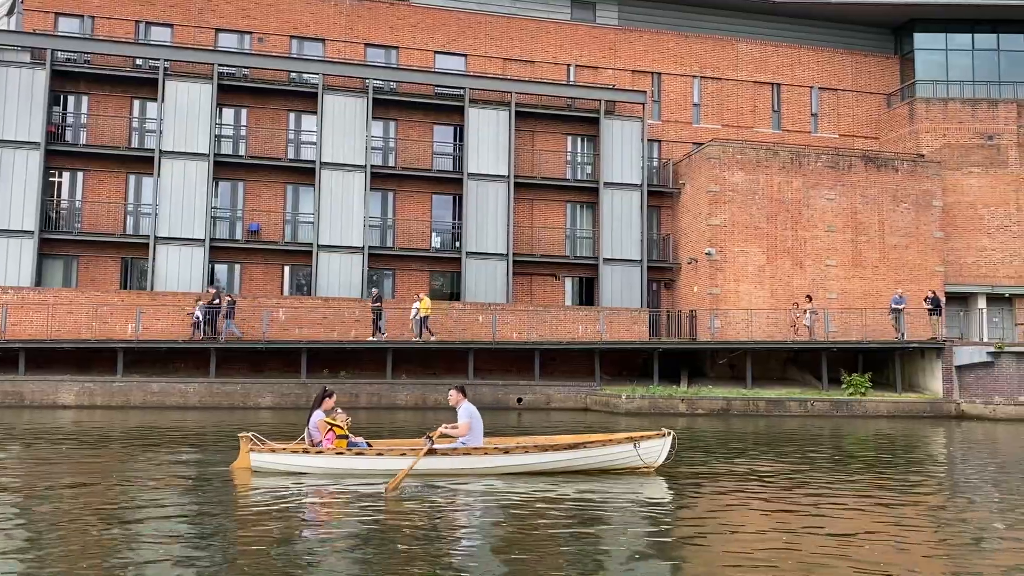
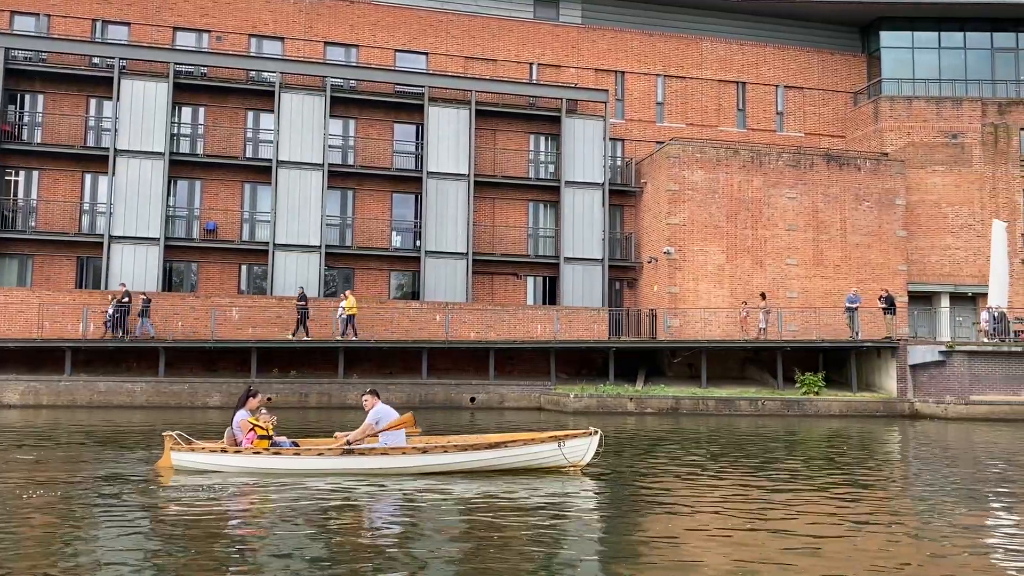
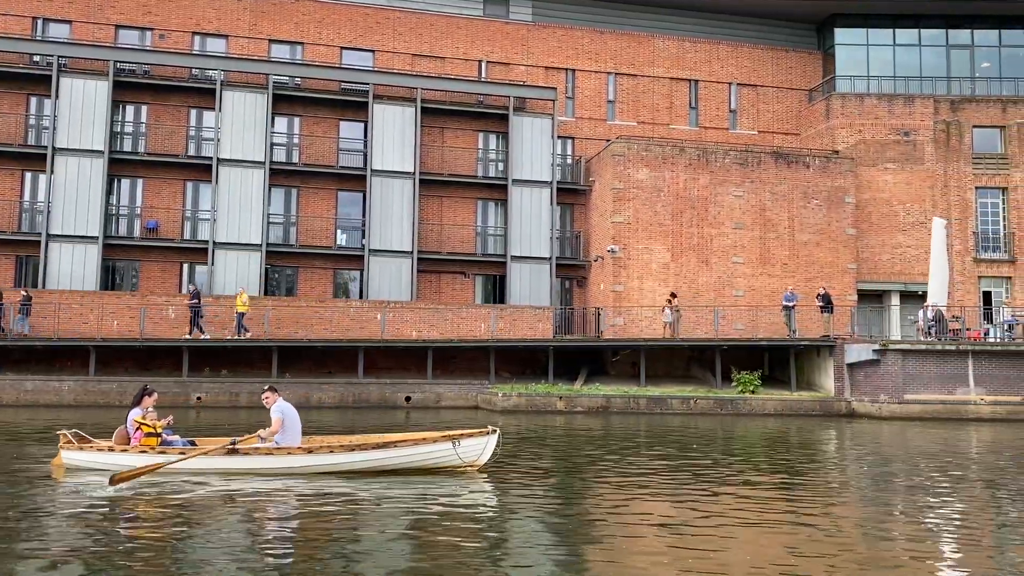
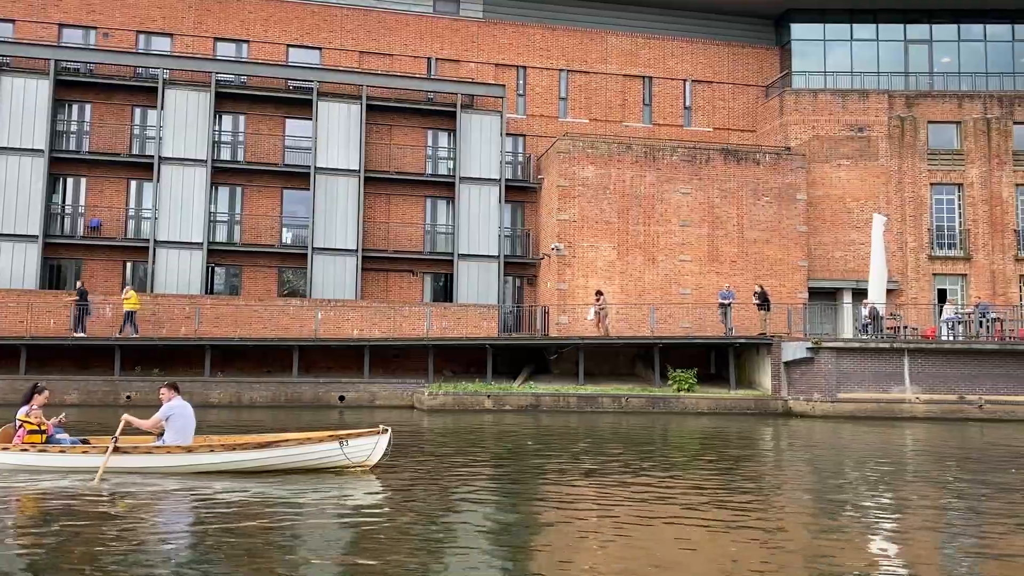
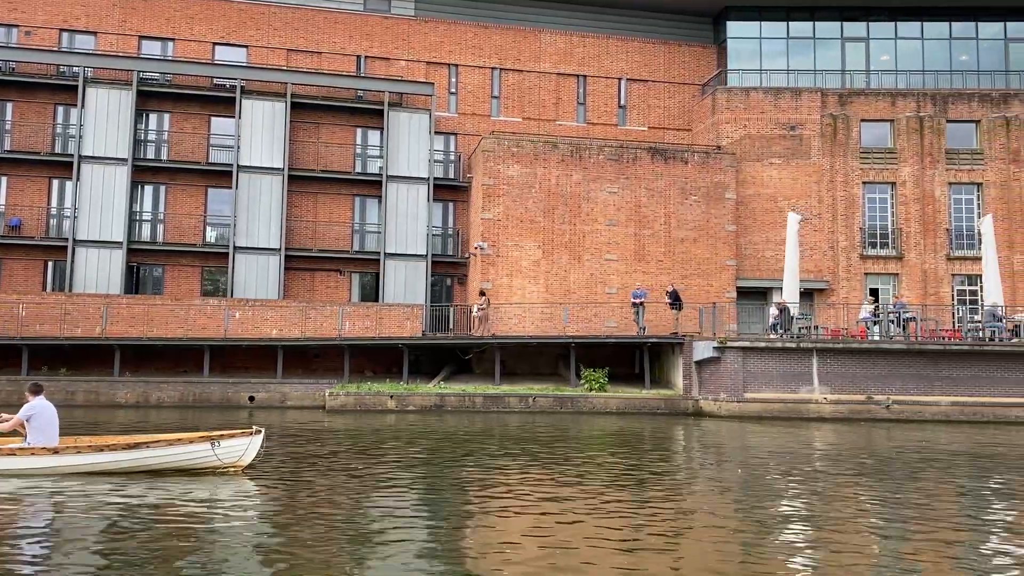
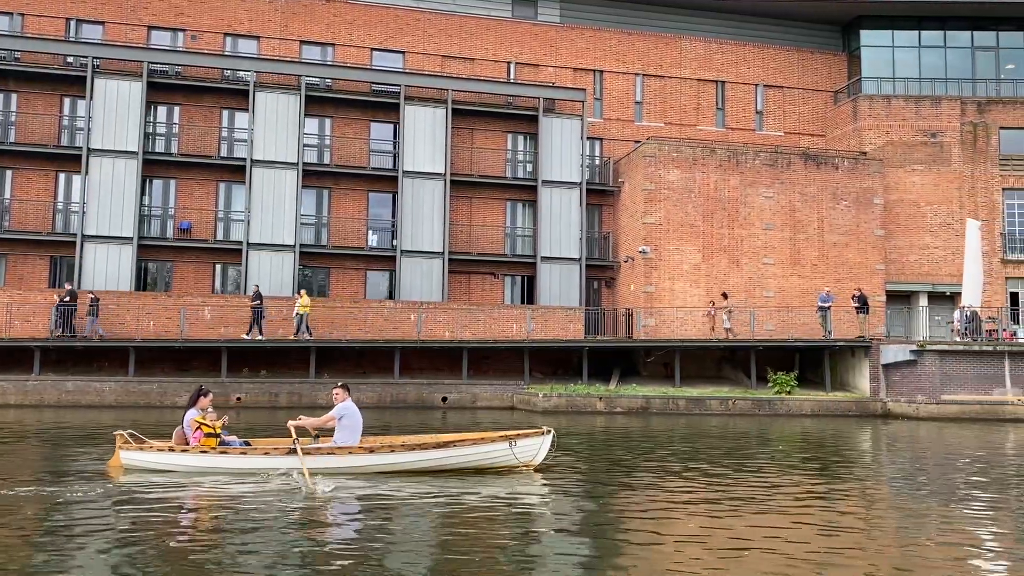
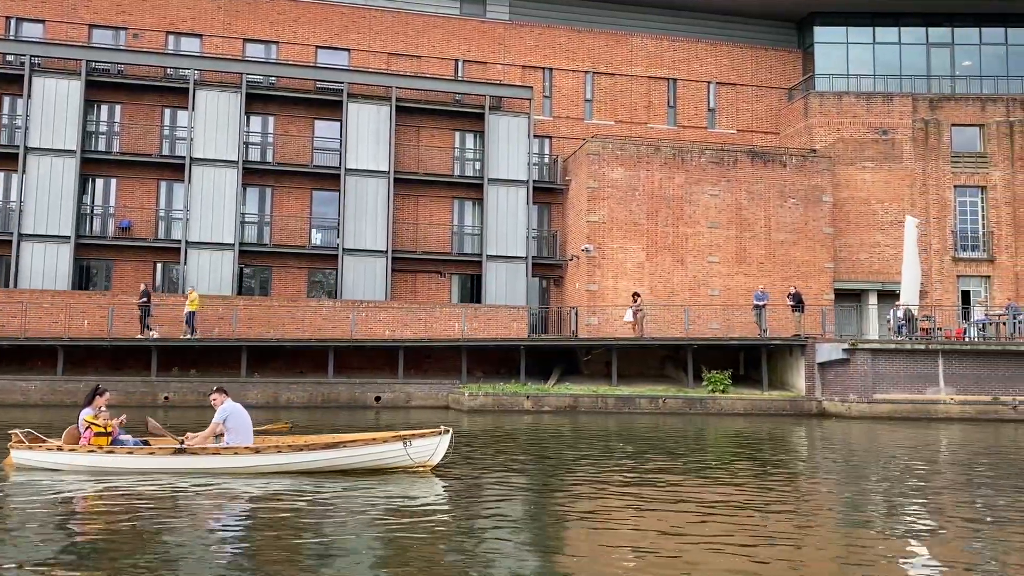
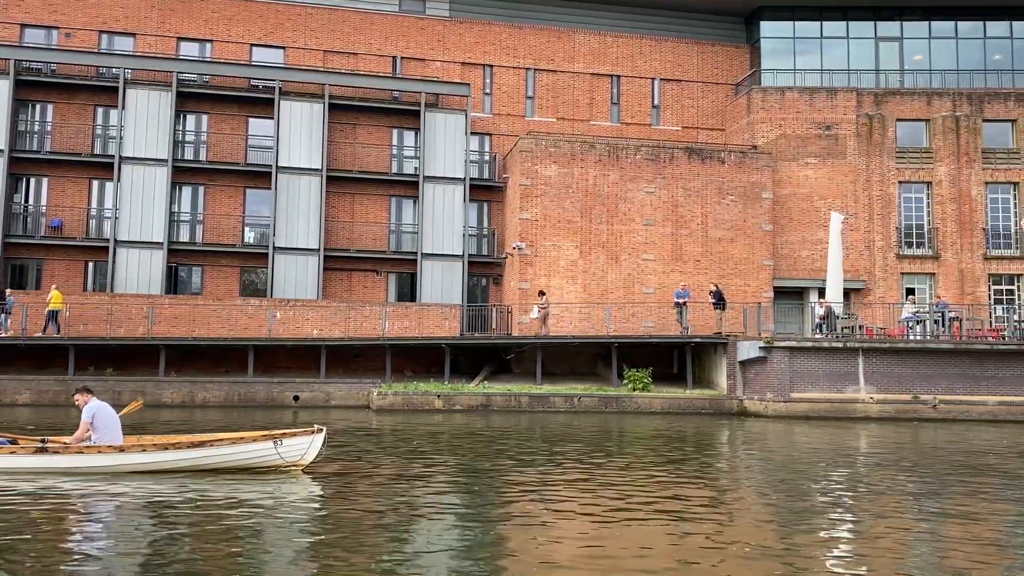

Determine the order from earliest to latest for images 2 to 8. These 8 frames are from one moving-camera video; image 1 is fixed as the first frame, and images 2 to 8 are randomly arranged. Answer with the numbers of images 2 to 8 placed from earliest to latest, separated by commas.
2, 6, 3, 7, 4, 8, 5
